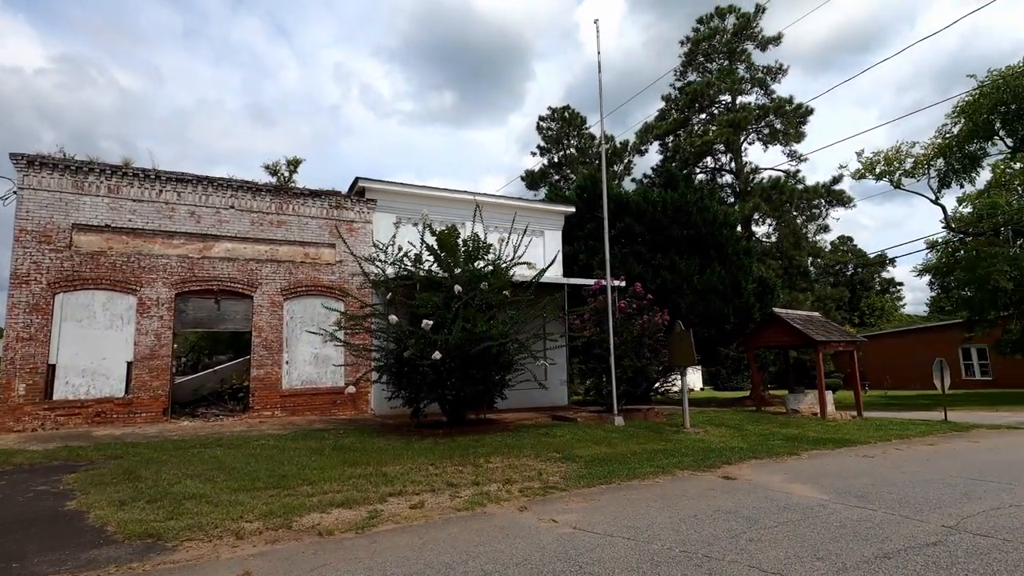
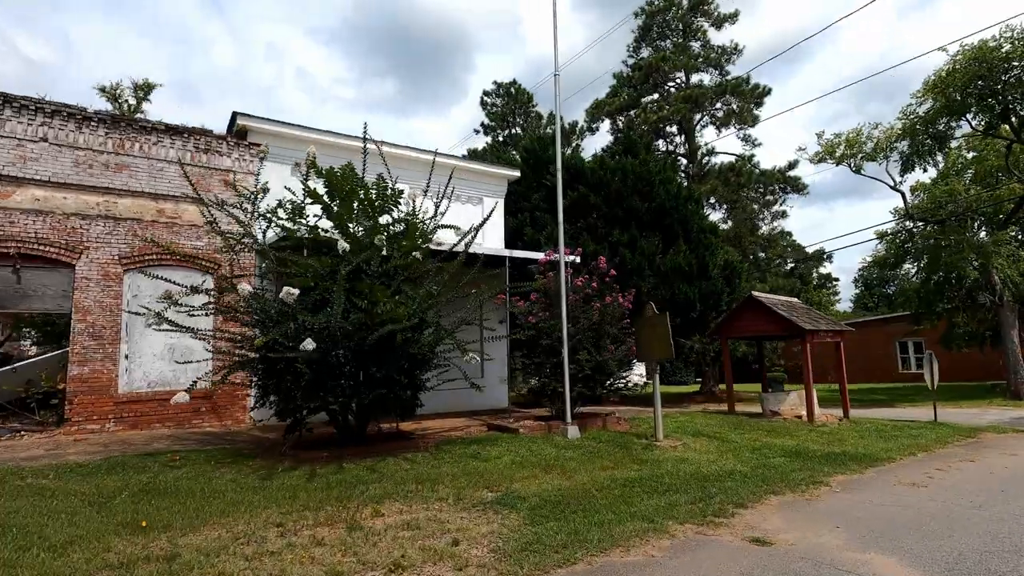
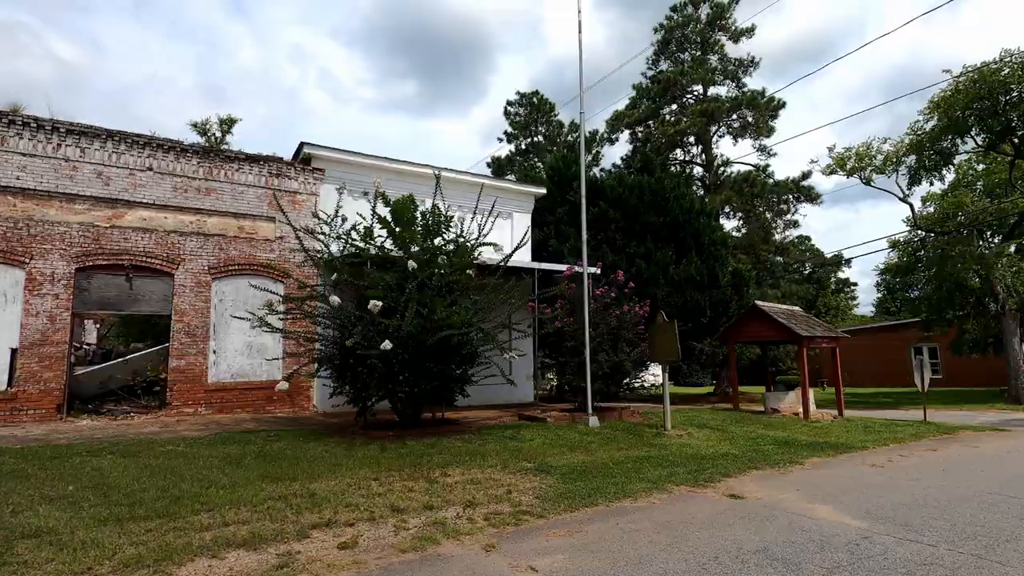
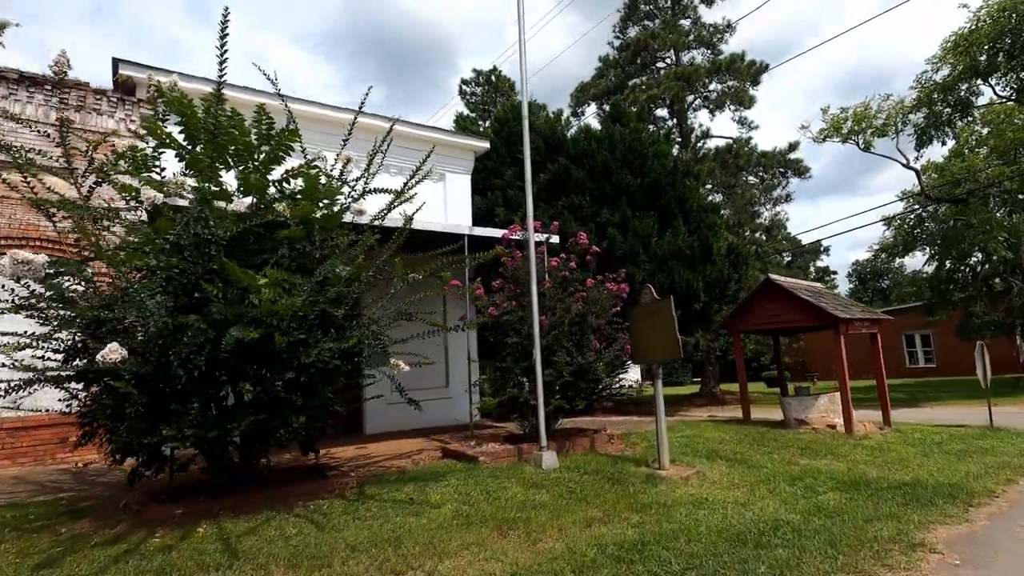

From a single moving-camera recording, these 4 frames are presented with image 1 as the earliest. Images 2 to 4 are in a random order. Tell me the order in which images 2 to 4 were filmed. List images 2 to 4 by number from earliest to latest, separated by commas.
3, 2, 4
